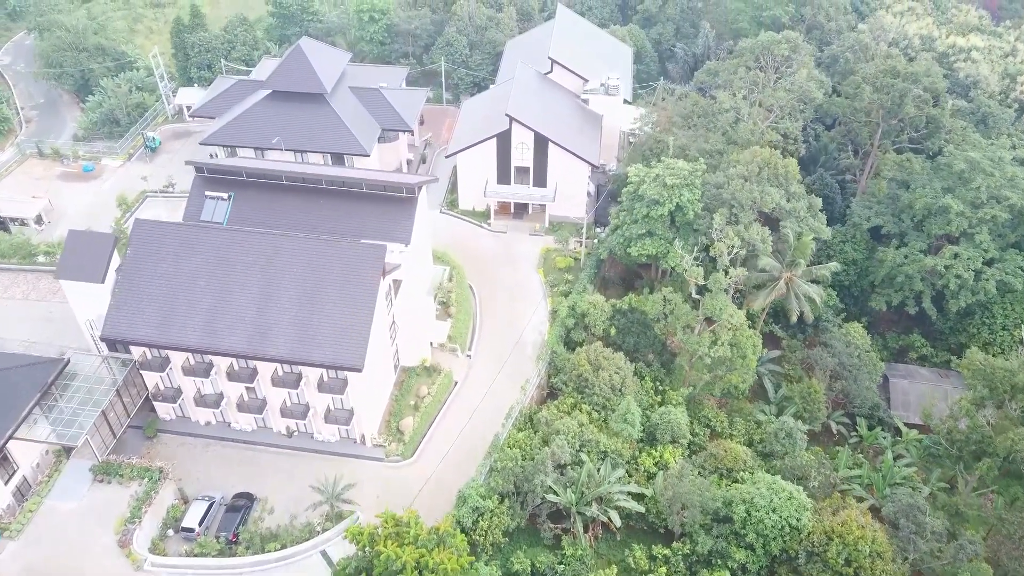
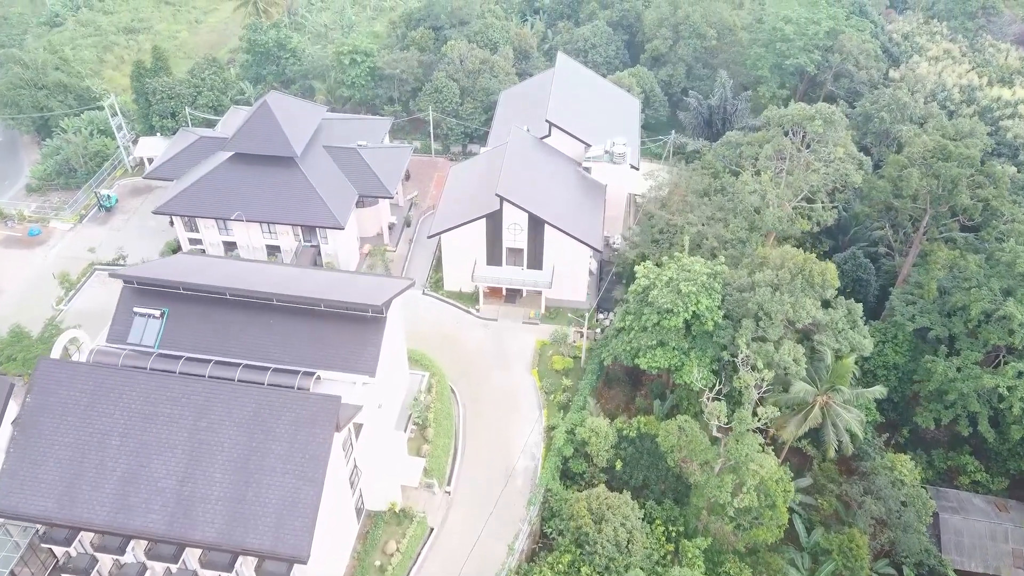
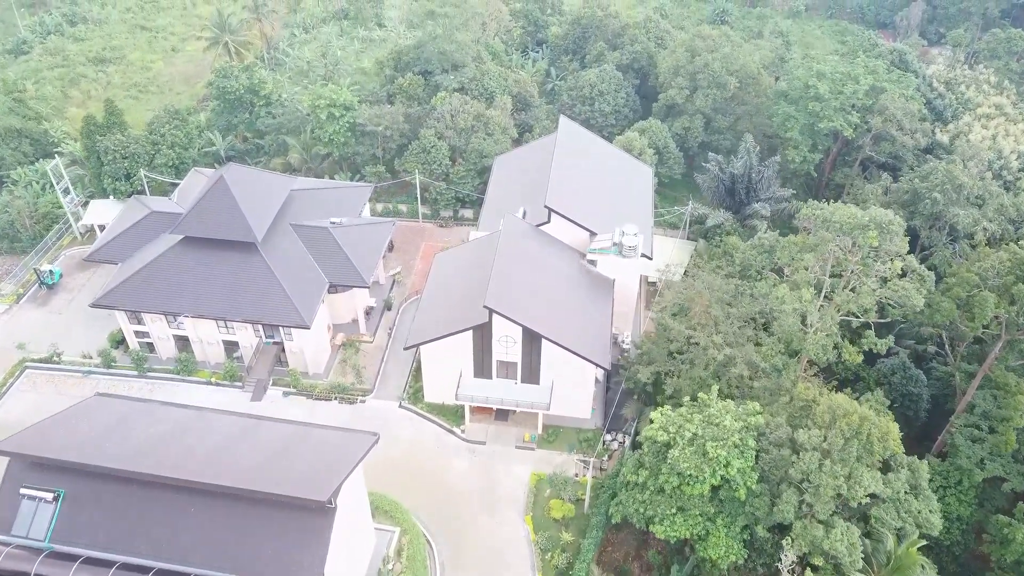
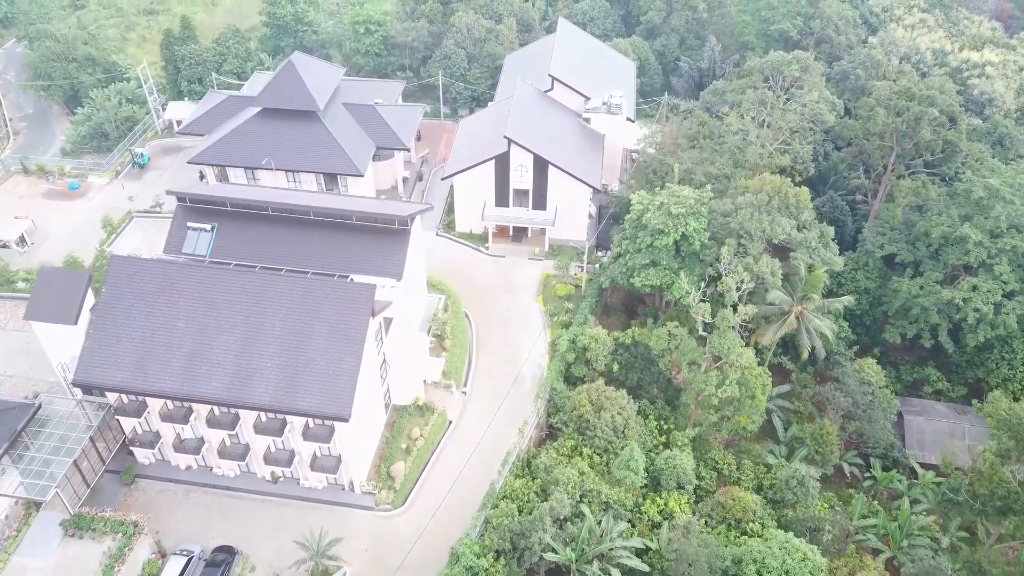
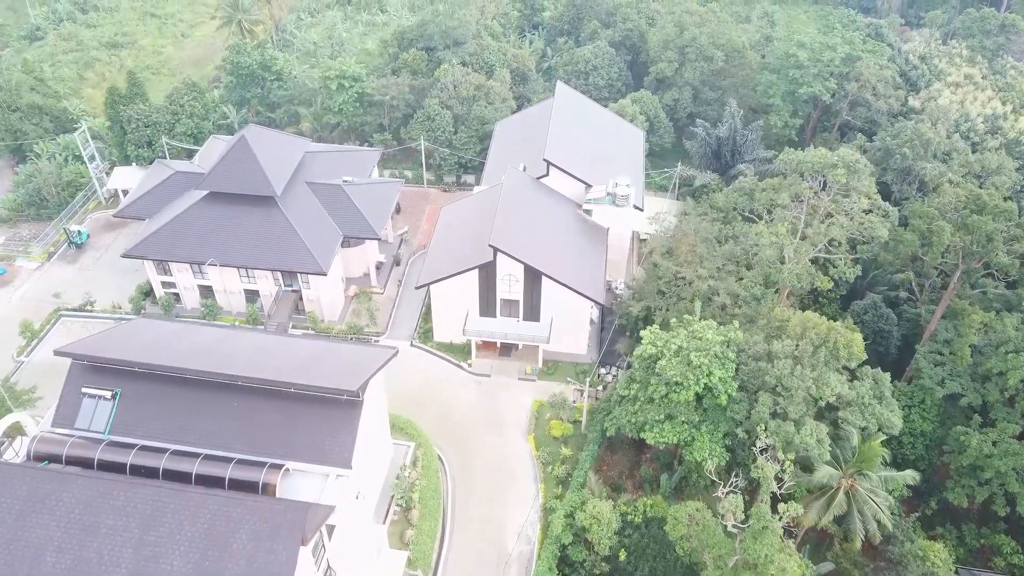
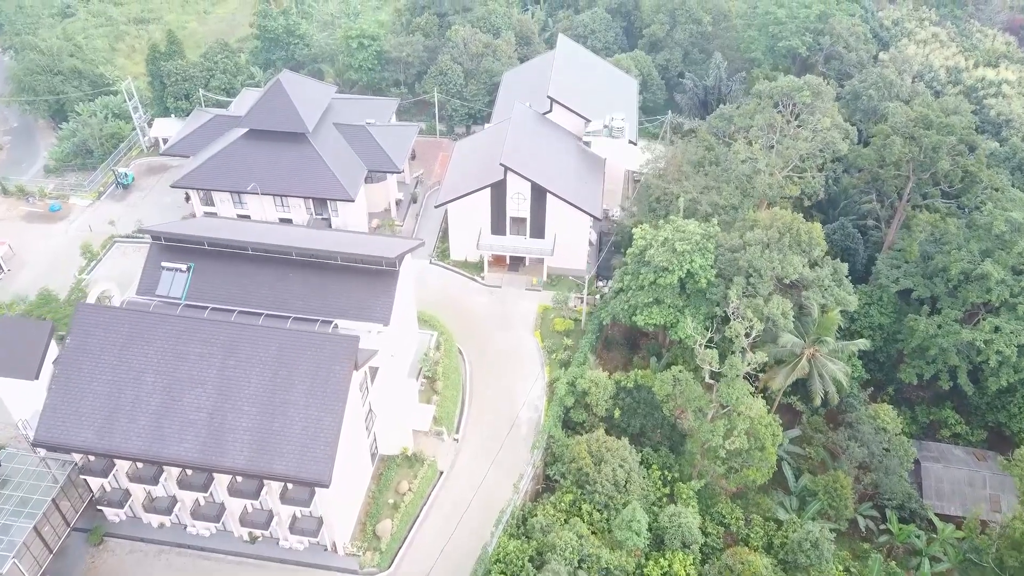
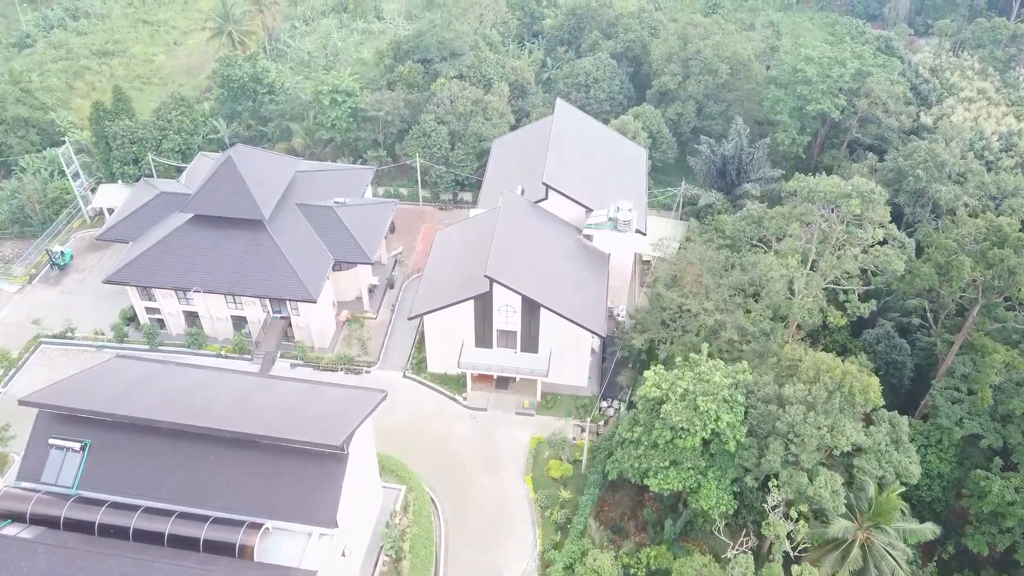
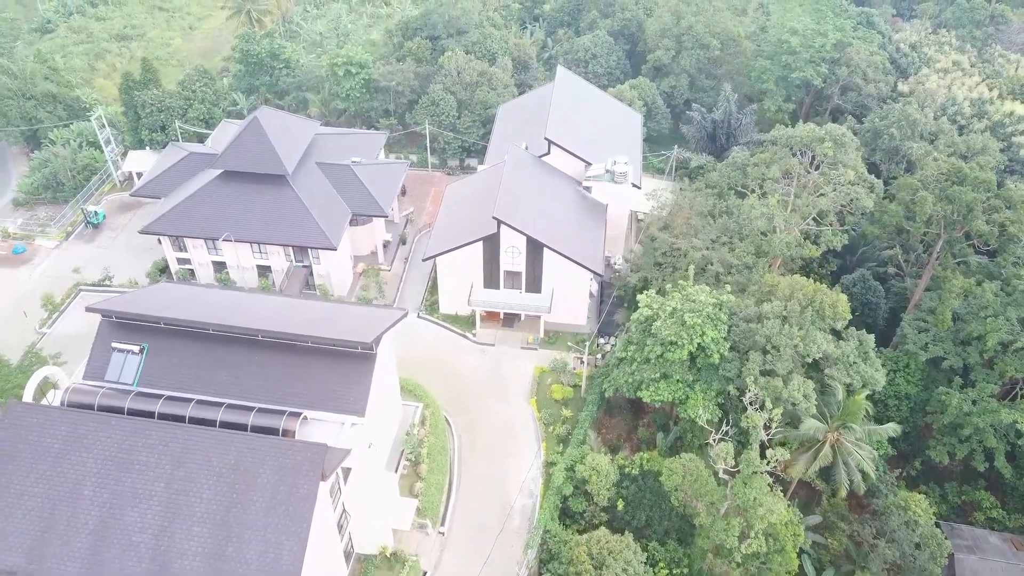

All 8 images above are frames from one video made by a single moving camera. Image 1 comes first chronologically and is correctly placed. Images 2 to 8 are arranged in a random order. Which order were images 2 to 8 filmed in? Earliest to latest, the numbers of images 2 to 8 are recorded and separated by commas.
4, 6, 2, 8, 5, 7, 3
